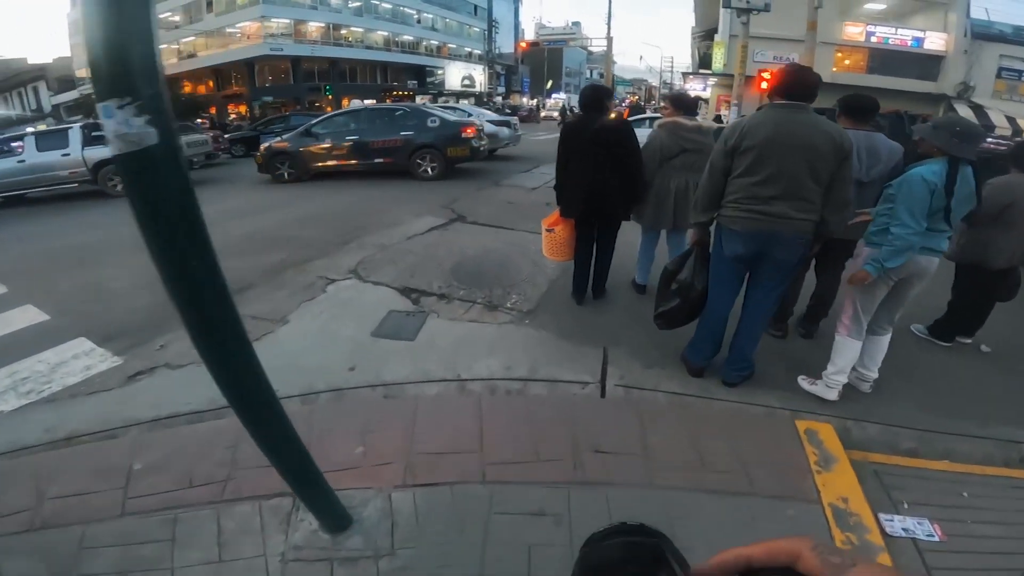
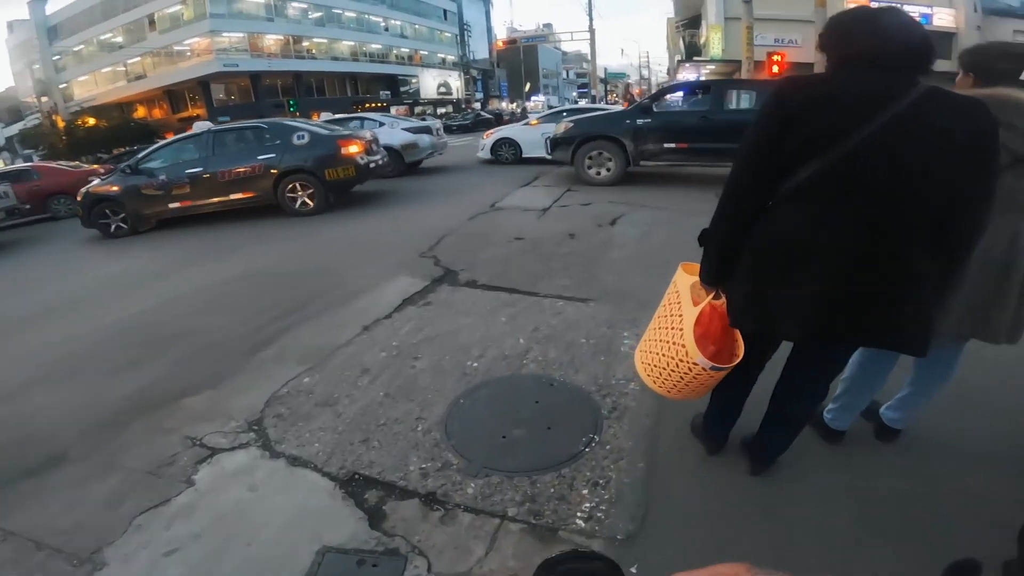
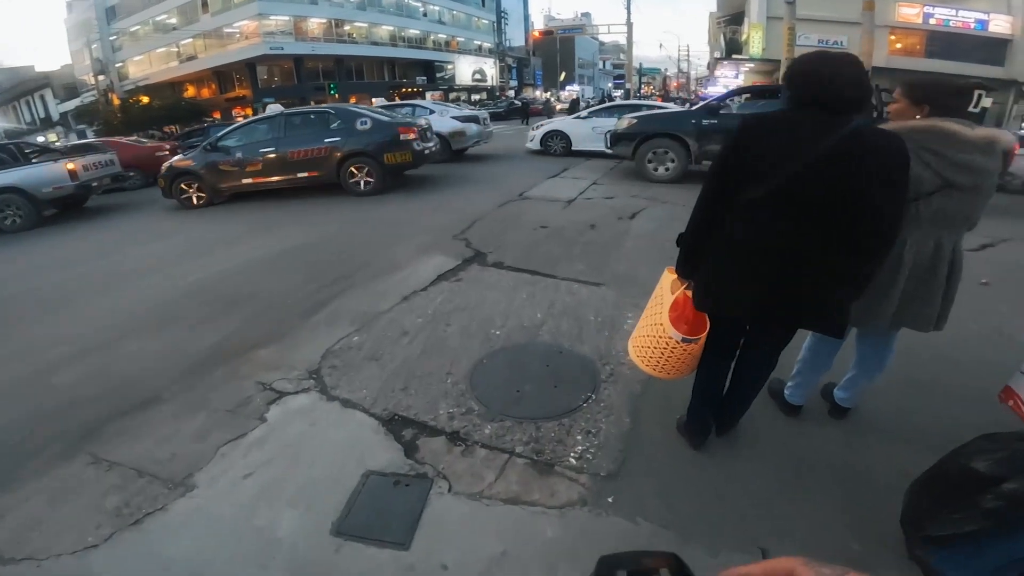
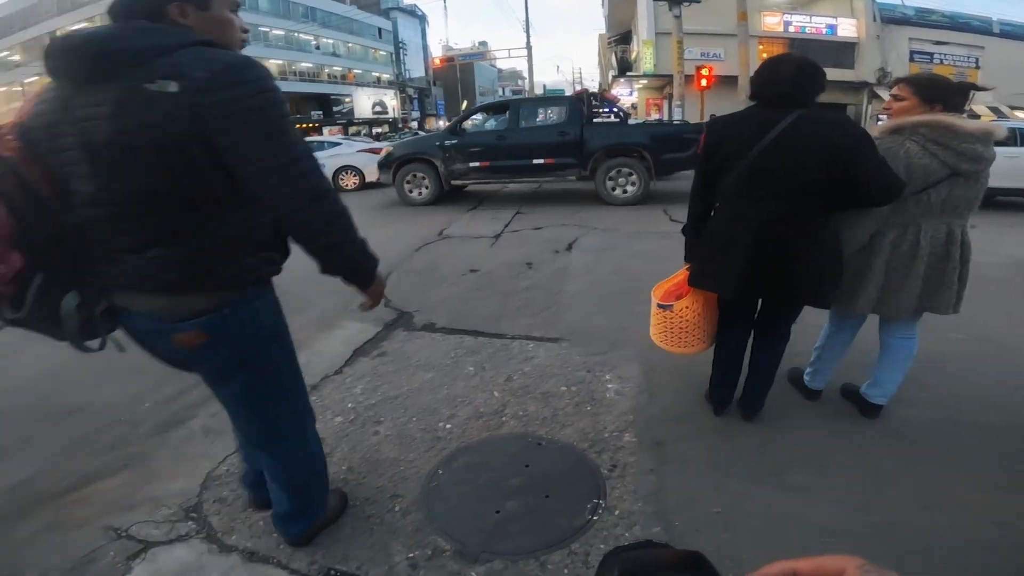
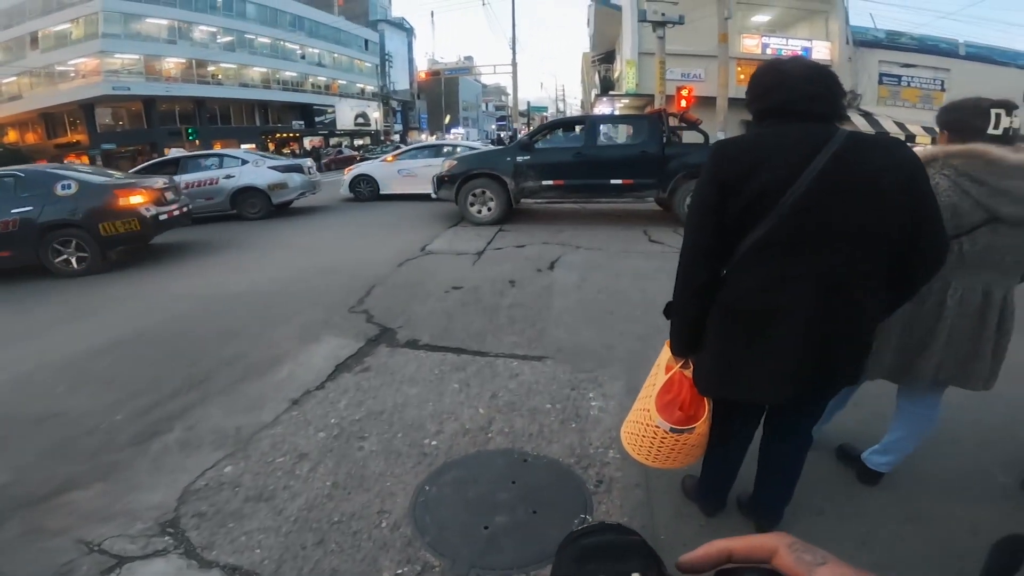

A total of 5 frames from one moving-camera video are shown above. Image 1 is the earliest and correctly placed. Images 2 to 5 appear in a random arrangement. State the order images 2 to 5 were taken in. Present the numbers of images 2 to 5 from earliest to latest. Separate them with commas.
3, 2, 5, 4
